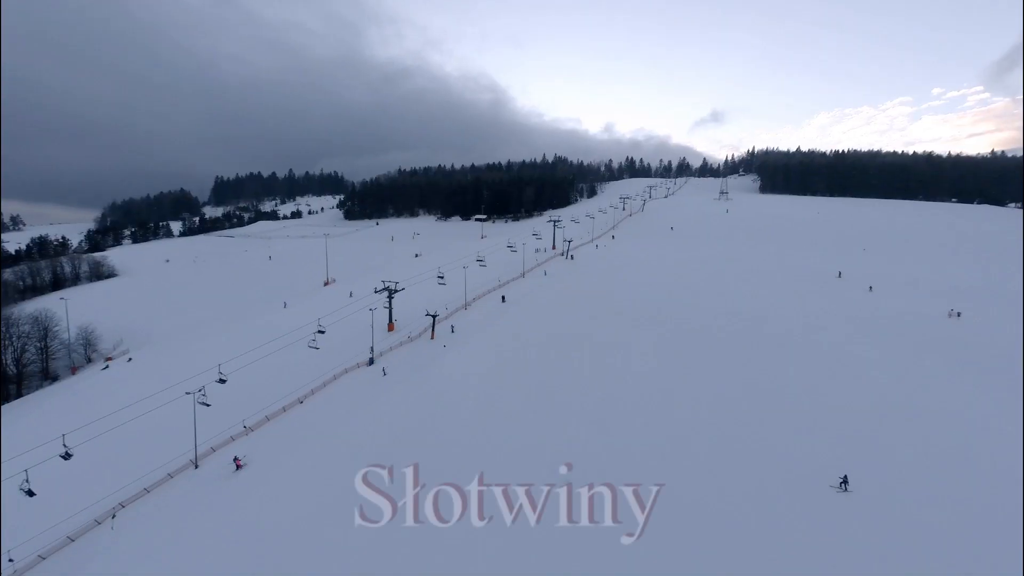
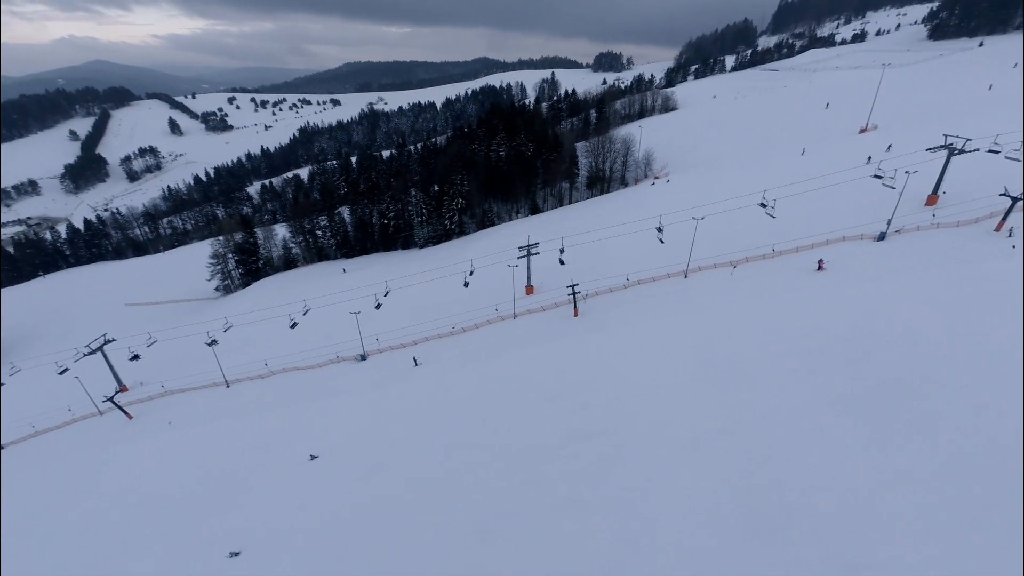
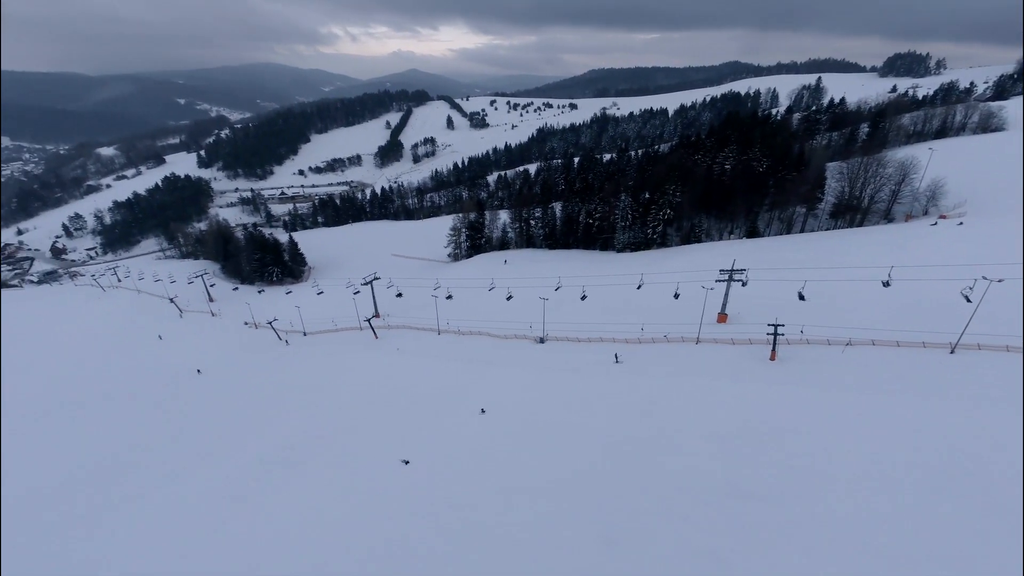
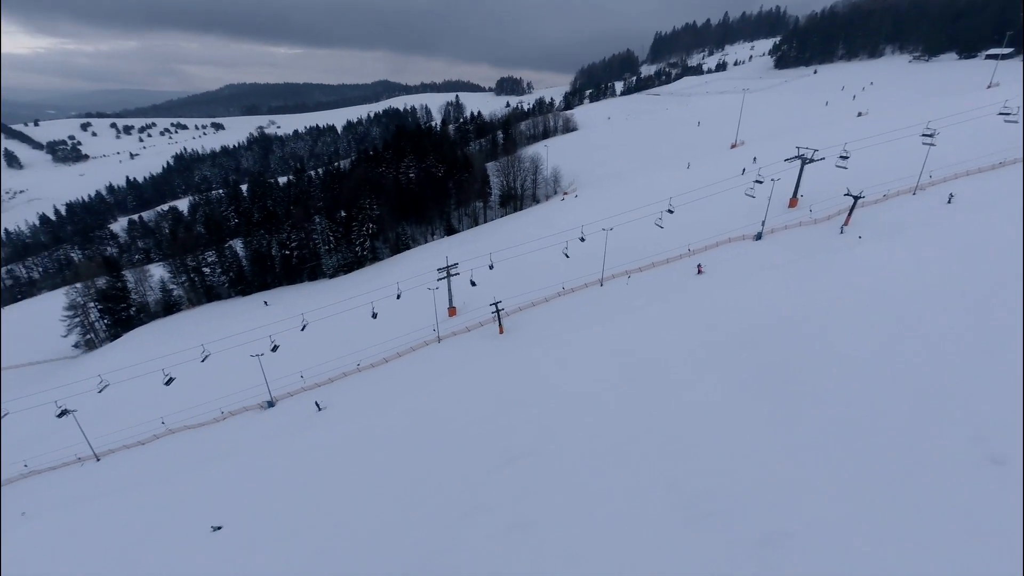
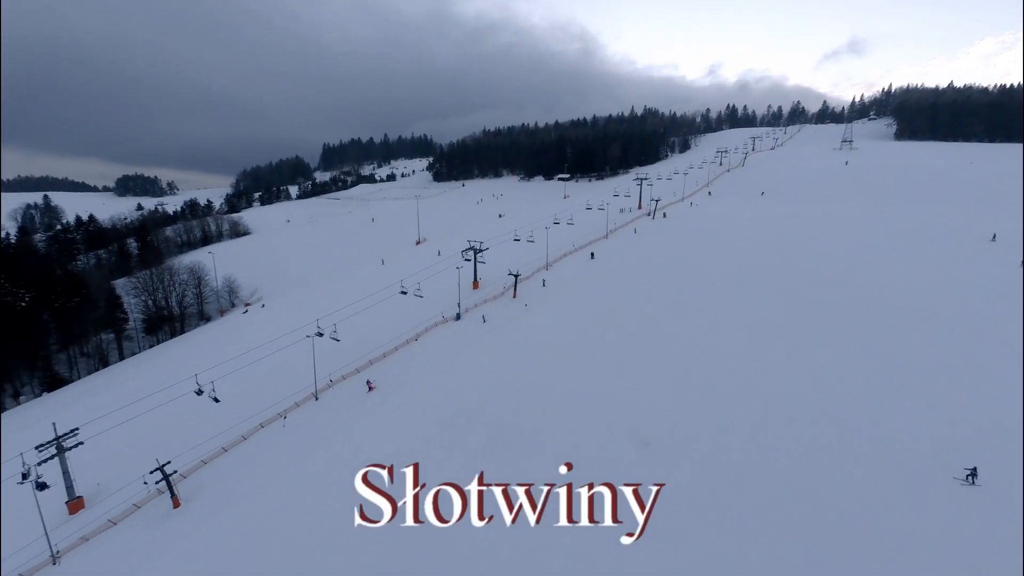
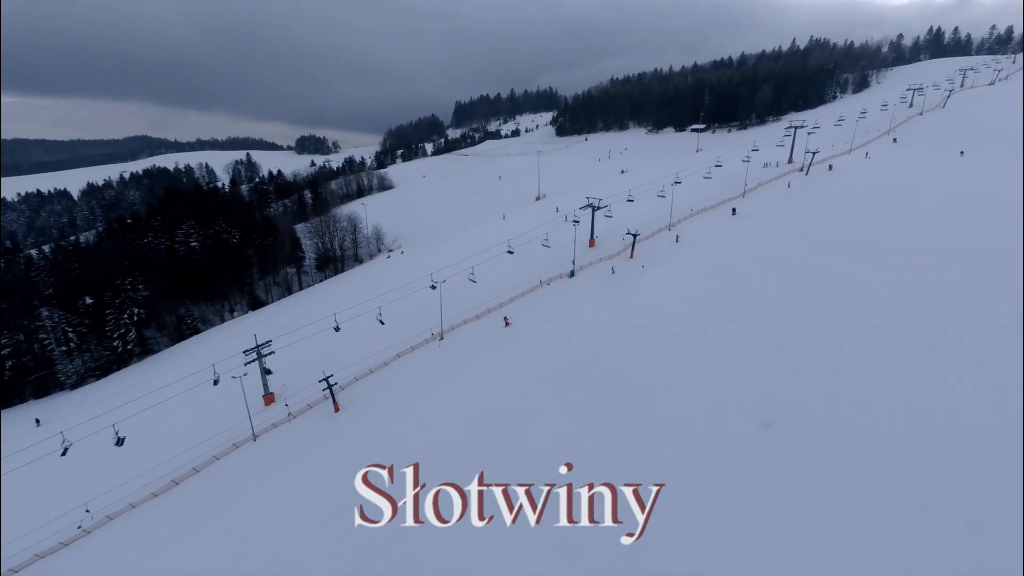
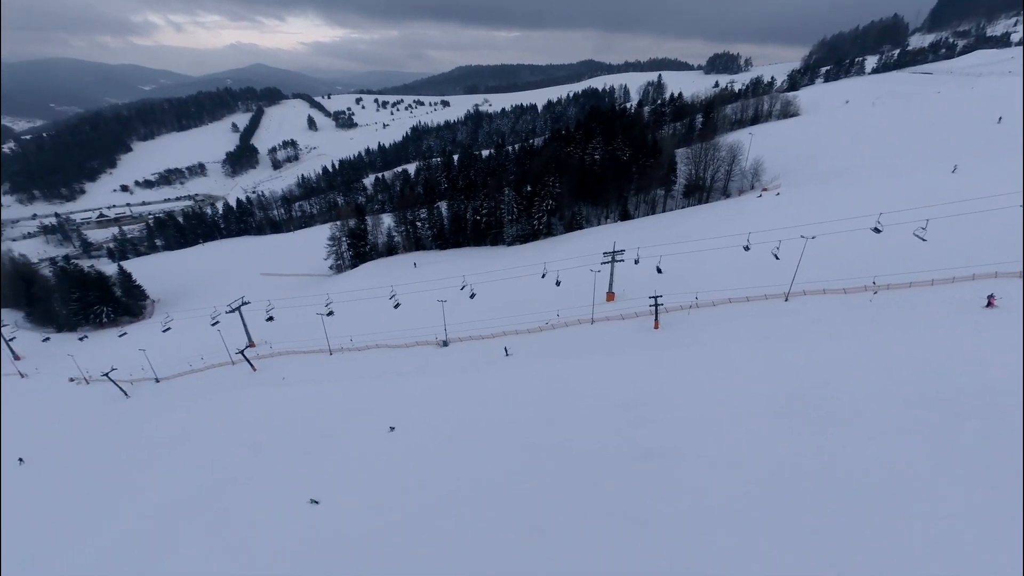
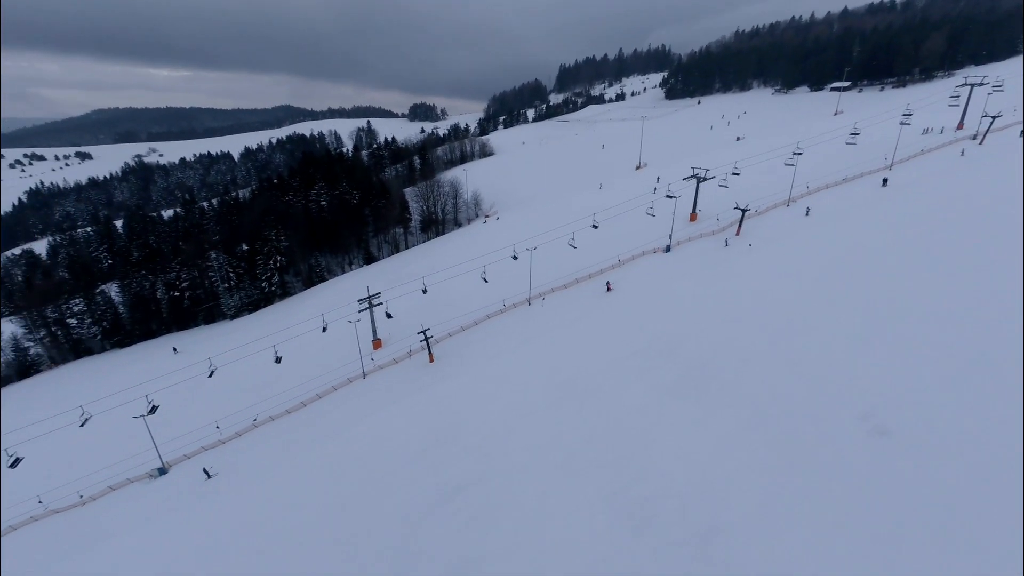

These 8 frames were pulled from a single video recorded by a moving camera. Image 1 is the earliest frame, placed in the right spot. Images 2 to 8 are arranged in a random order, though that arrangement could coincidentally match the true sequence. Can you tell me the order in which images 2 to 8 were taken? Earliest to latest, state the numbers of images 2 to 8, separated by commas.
5, 6, 8, 4, 2, 7, 3
